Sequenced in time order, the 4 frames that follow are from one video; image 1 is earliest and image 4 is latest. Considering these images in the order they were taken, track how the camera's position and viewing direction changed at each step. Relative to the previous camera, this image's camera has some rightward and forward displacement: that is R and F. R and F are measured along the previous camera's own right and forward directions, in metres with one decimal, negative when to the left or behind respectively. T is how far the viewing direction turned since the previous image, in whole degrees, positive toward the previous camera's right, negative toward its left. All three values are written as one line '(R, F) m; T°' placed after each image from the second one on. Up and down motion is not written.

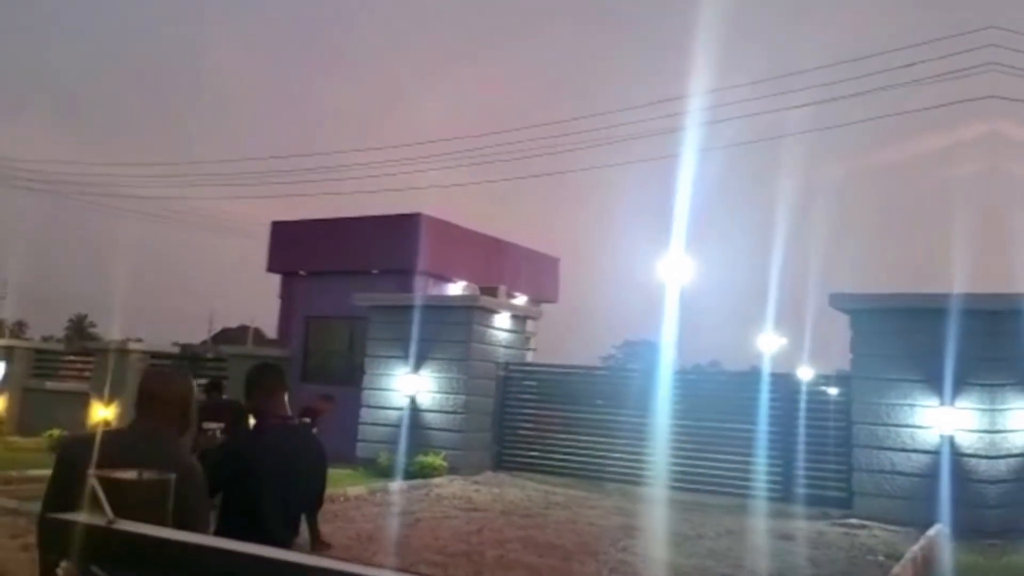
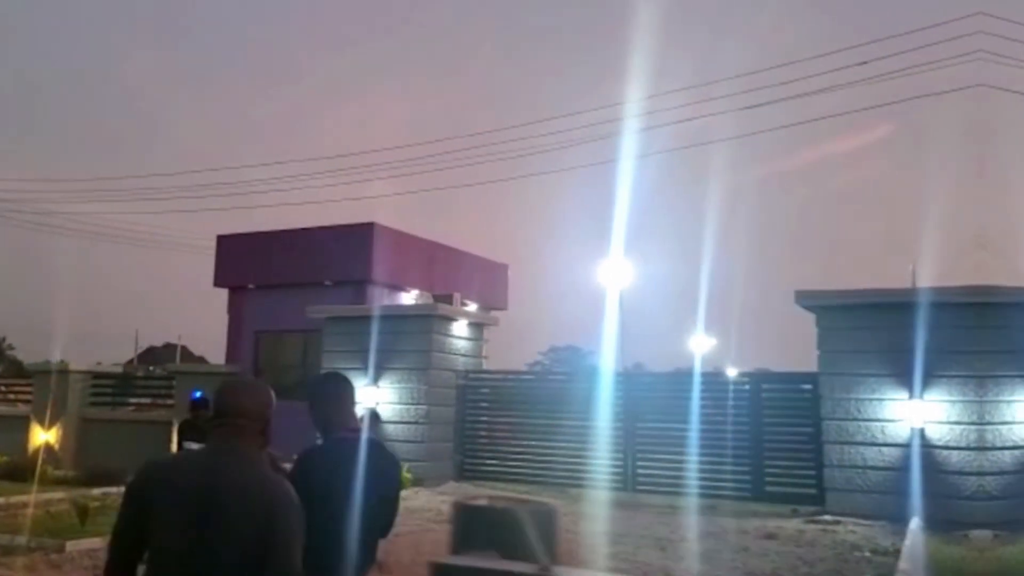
(-0.4, +0.2) m; +4°
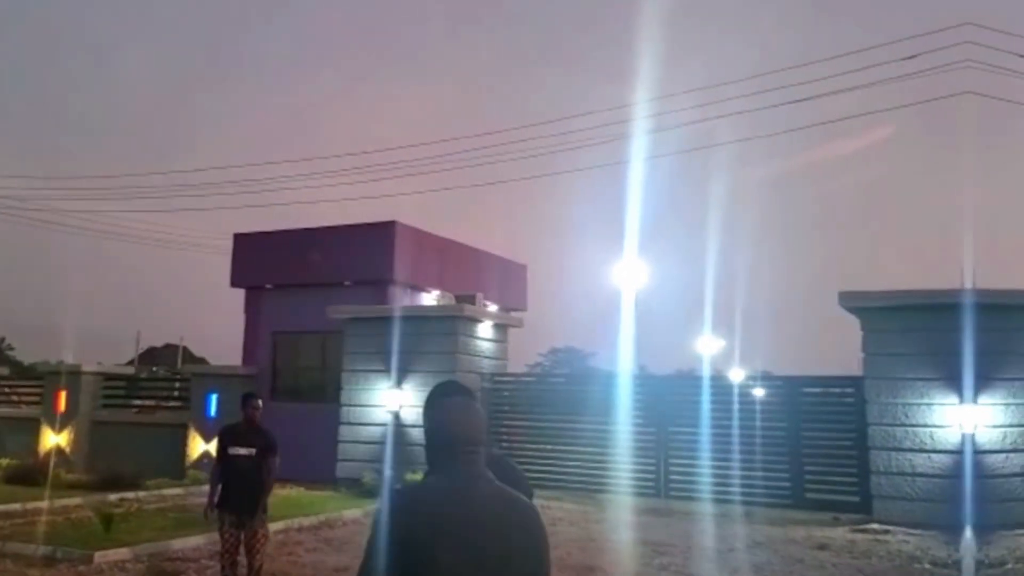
(-0.4, +0.3) m; 0°
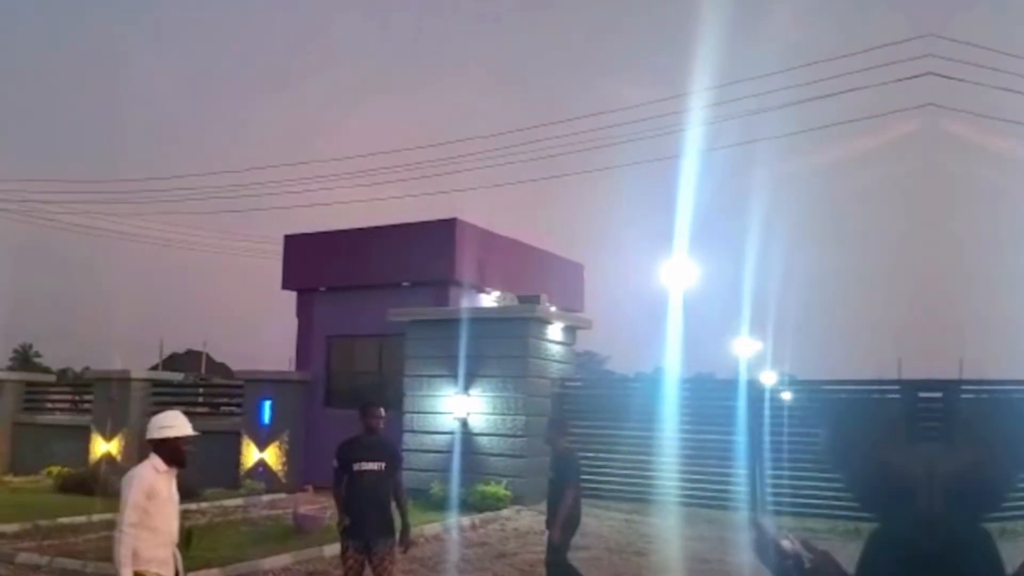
(-0.9, +0.8) m; -1°
